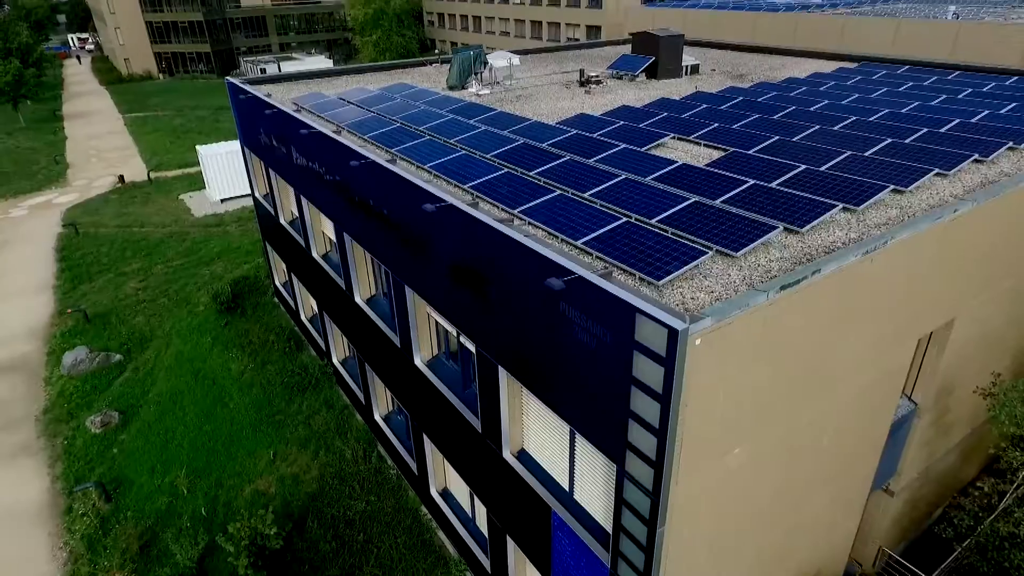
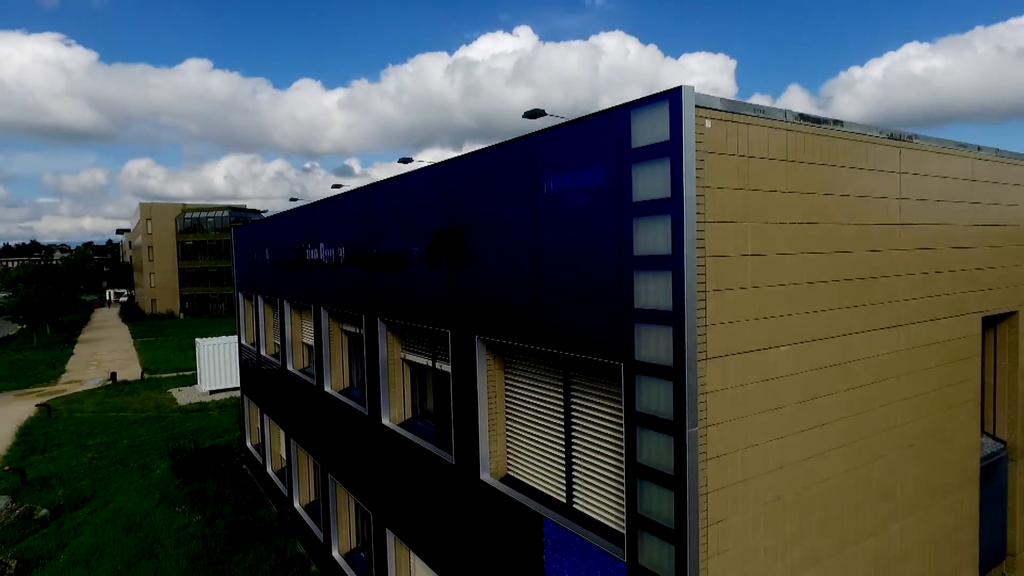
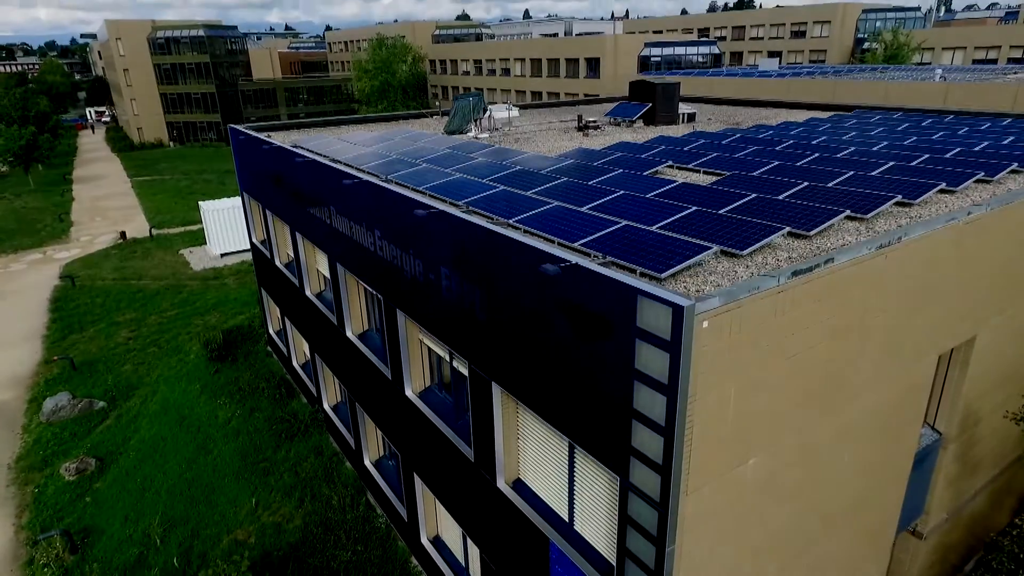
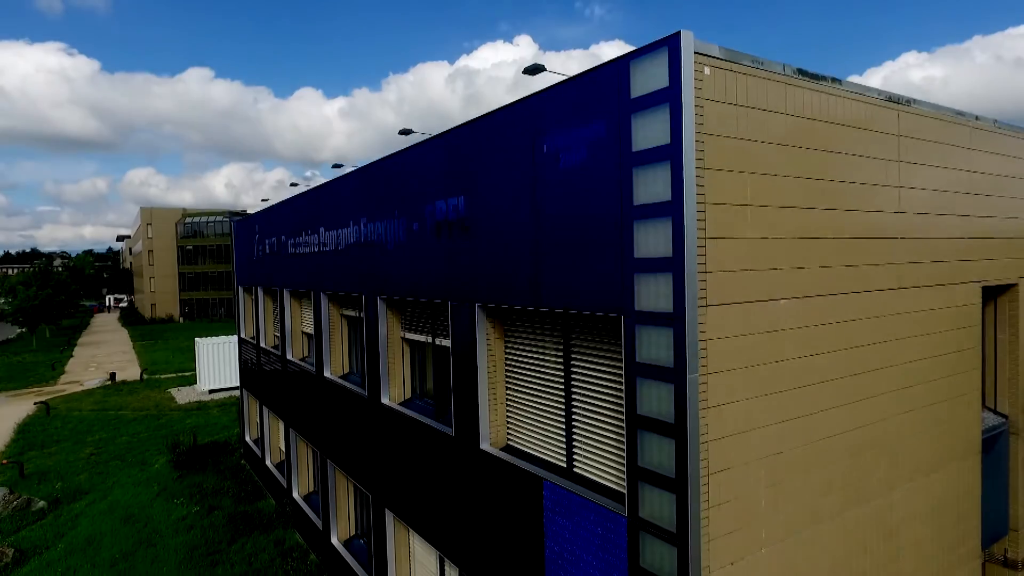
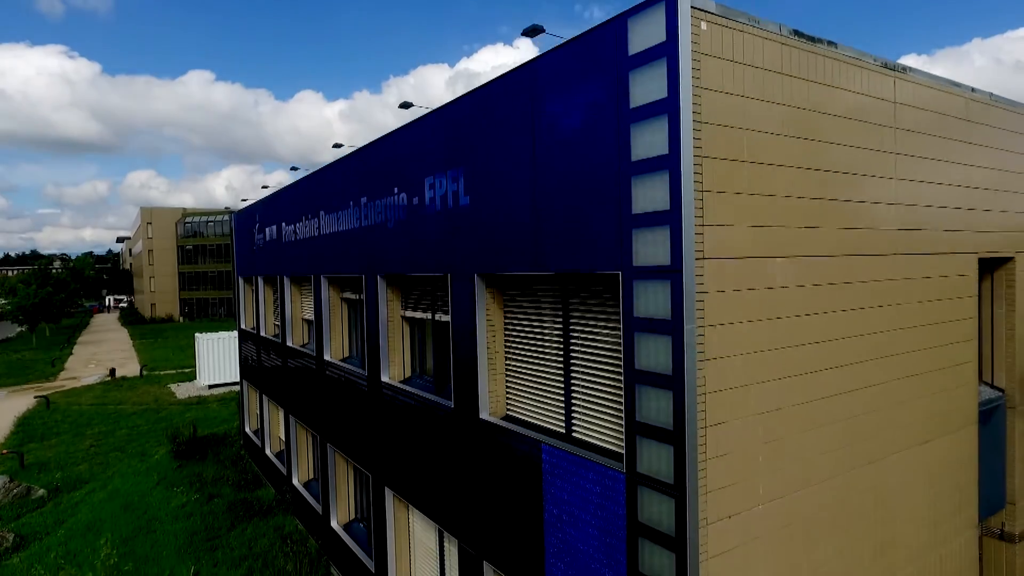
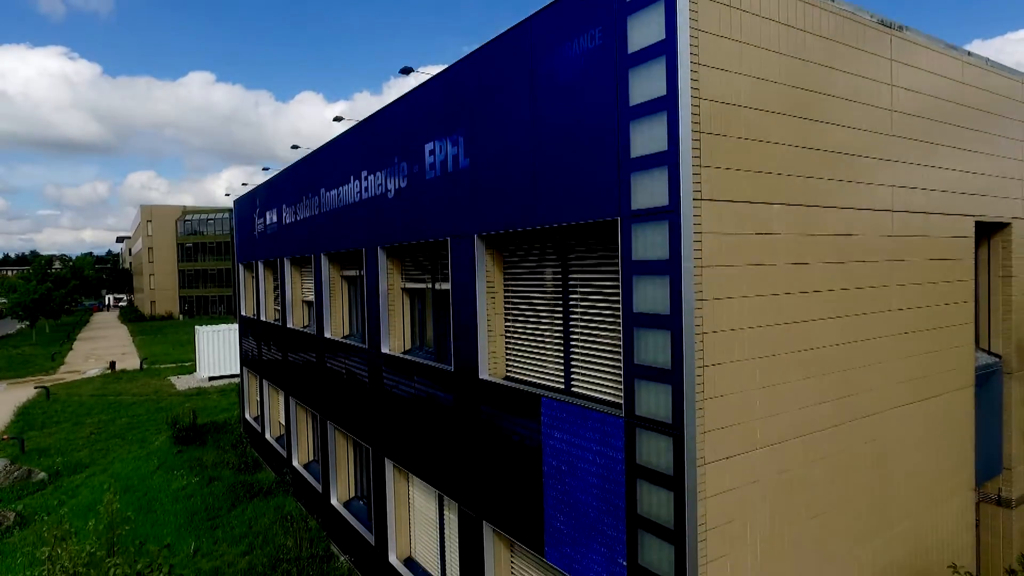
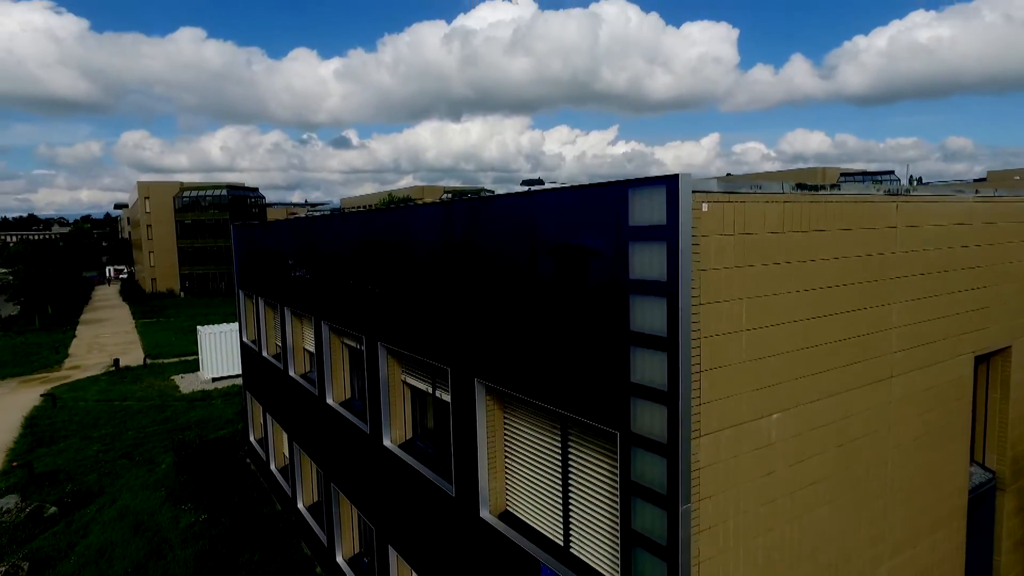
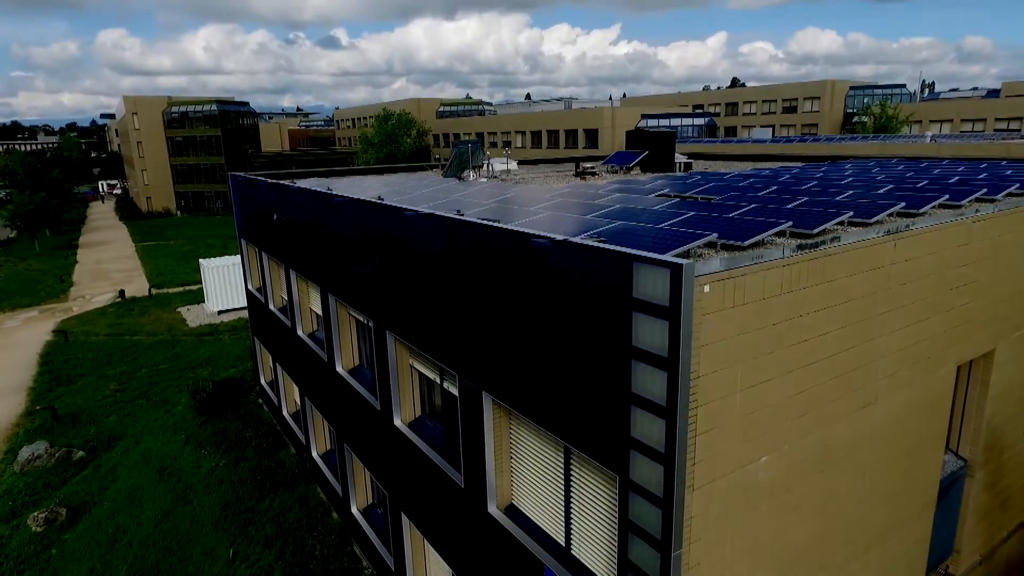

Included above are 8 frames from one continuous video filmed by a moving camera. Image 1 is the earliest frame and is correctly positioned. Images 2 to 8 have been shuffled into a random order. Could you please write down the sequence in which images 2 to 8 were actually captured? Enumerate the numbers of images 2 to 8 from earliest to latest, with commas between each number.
3, 8, 7, 2, 4, 5, 6
